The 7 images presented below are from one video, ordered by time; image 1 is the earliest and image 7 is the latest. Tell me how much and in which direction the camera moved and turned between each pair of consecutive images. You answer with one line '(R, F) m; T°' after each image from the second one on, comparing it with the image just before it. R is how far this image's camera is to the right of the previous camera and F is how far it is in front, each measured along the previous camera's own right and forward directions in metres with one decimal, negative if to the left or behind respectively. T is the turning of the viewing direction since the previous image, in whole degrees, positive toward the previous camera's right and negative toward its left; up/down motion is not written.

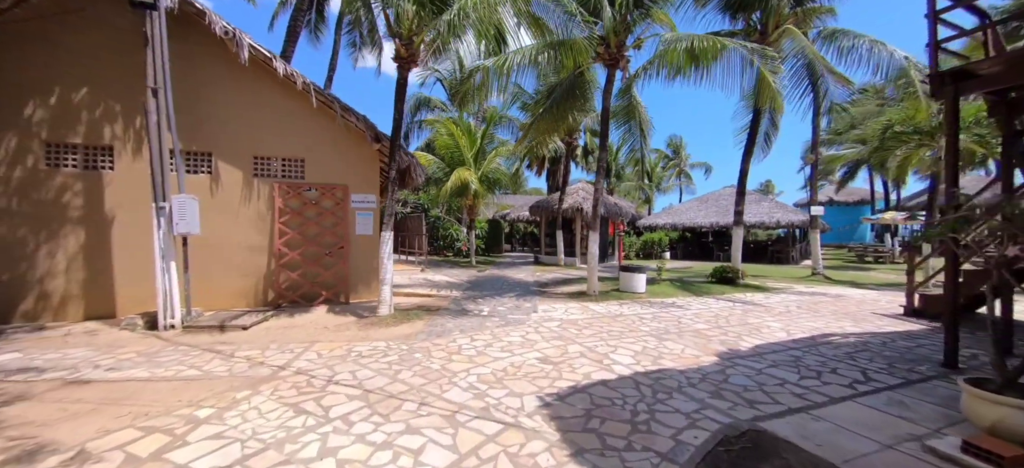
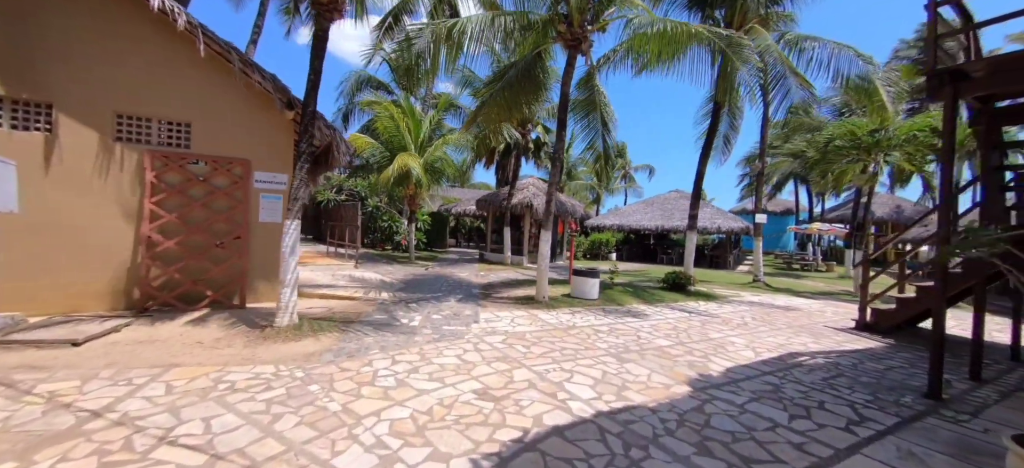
(+0.1, +1.1) m; +8°
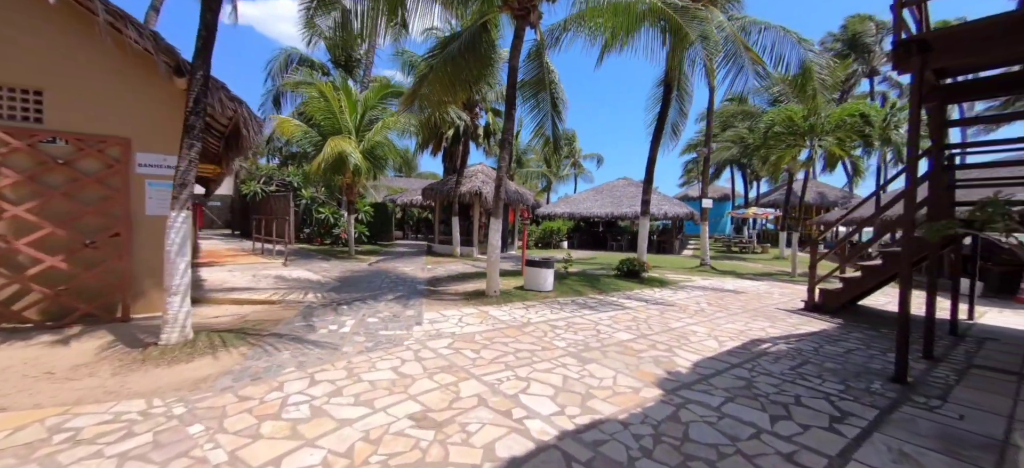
(+0.1, +0.7) m; +7°
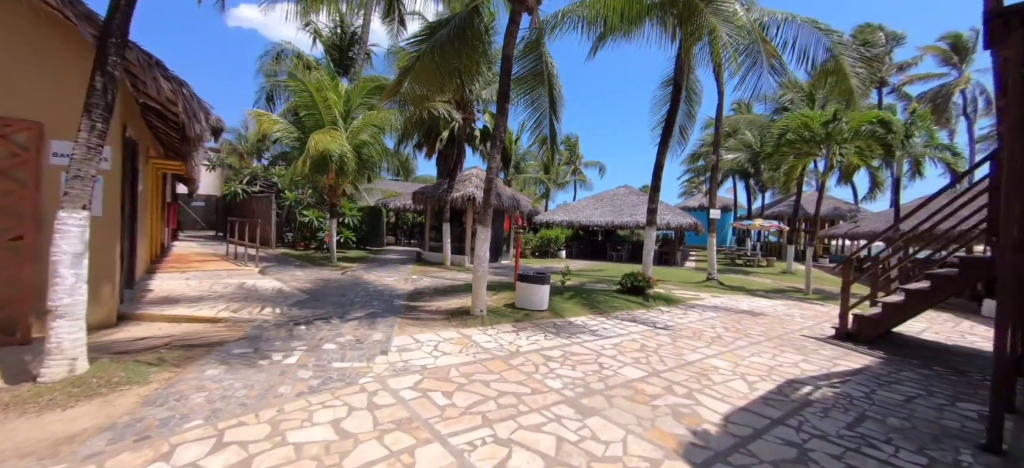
(+0.1, +0.9) m; 0°
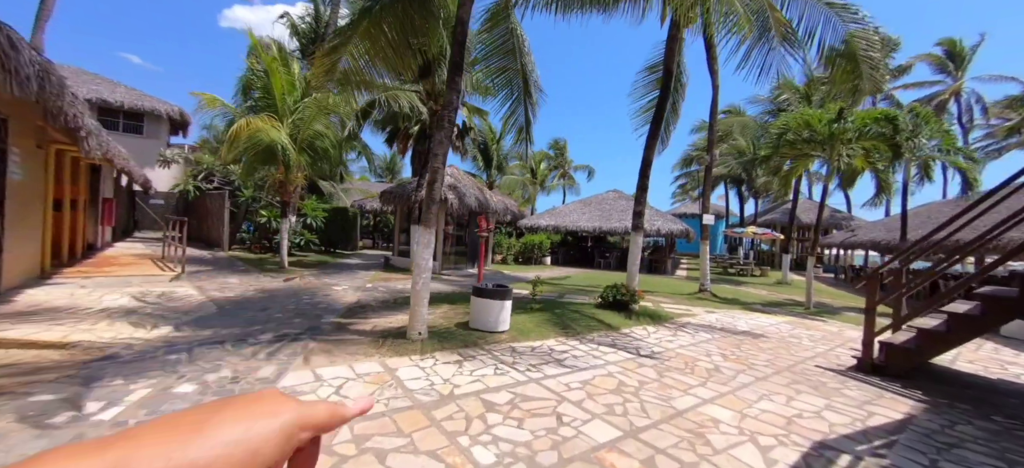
(+0.5, +1.2) m; +1°
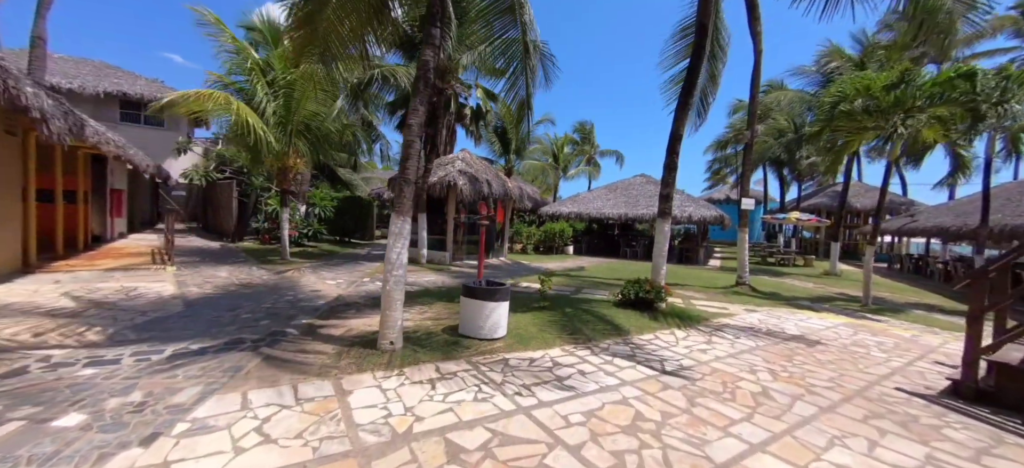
(+0.4, +1.0) m; -4°
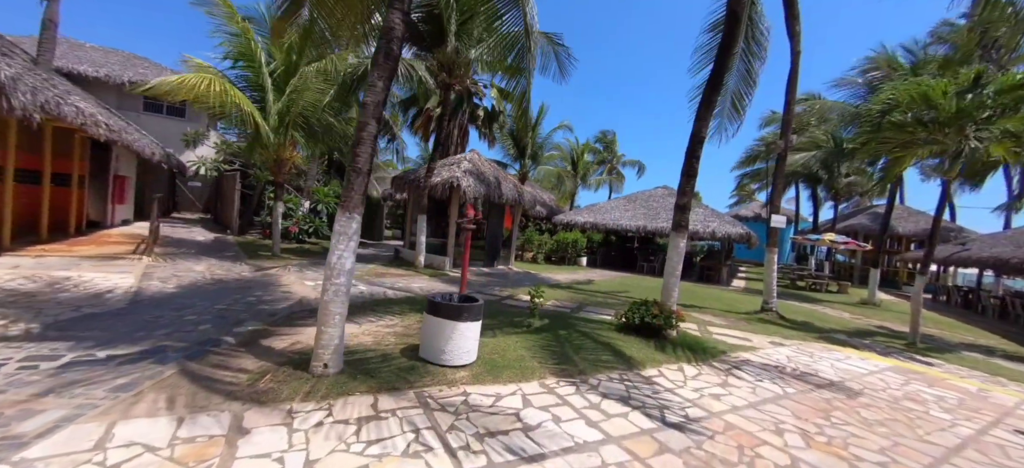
(+0.4, +0.8) m; -3°
